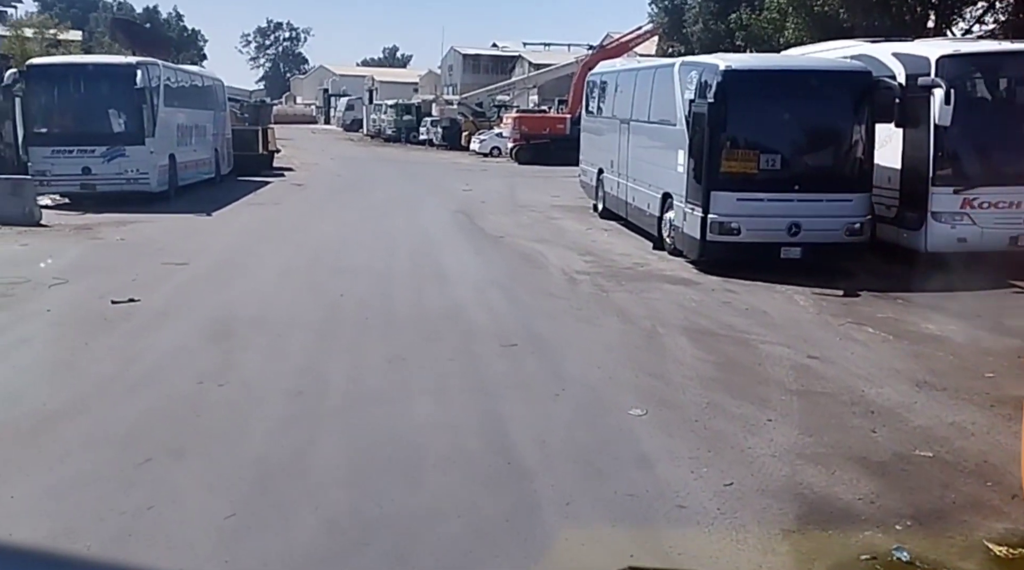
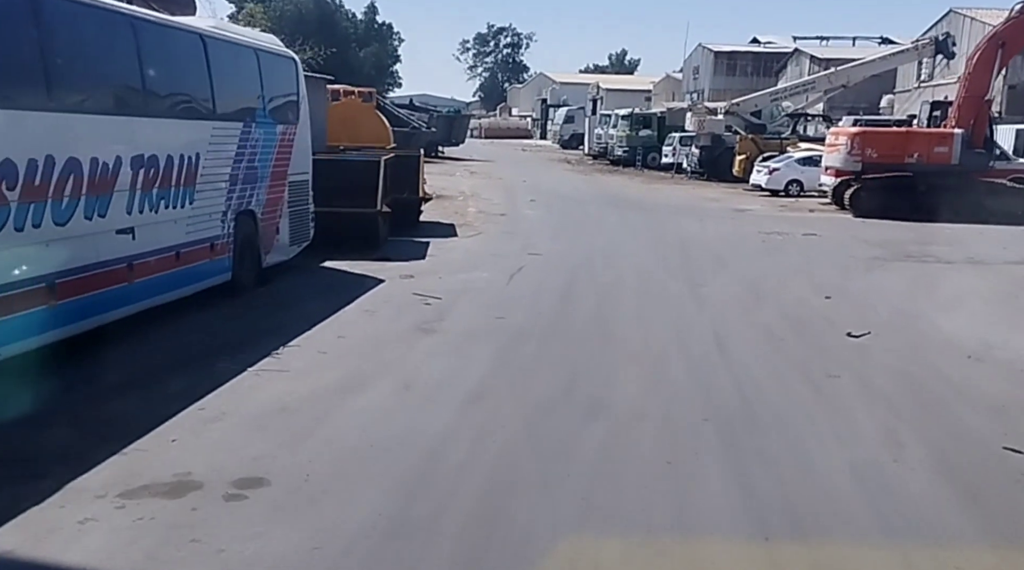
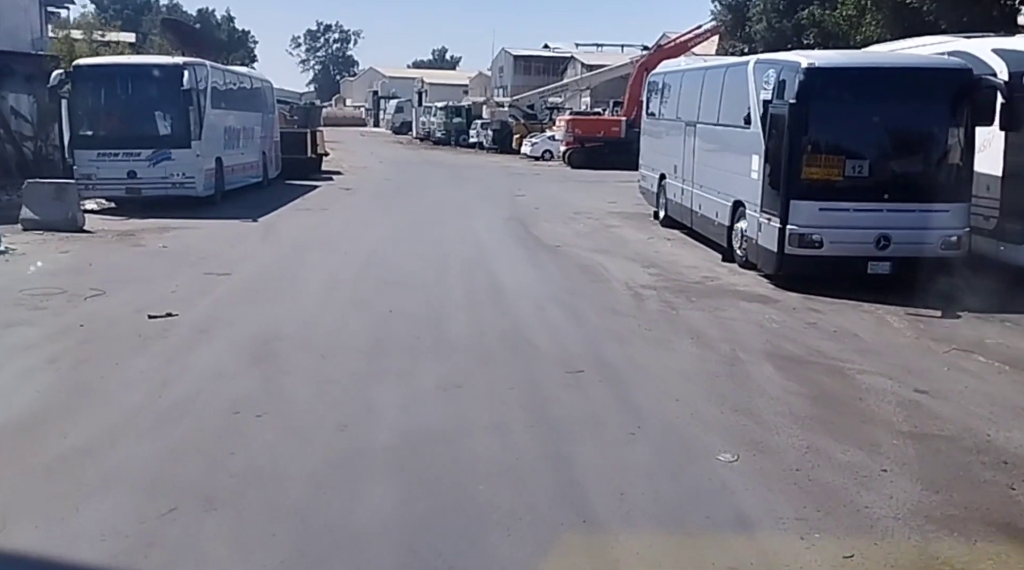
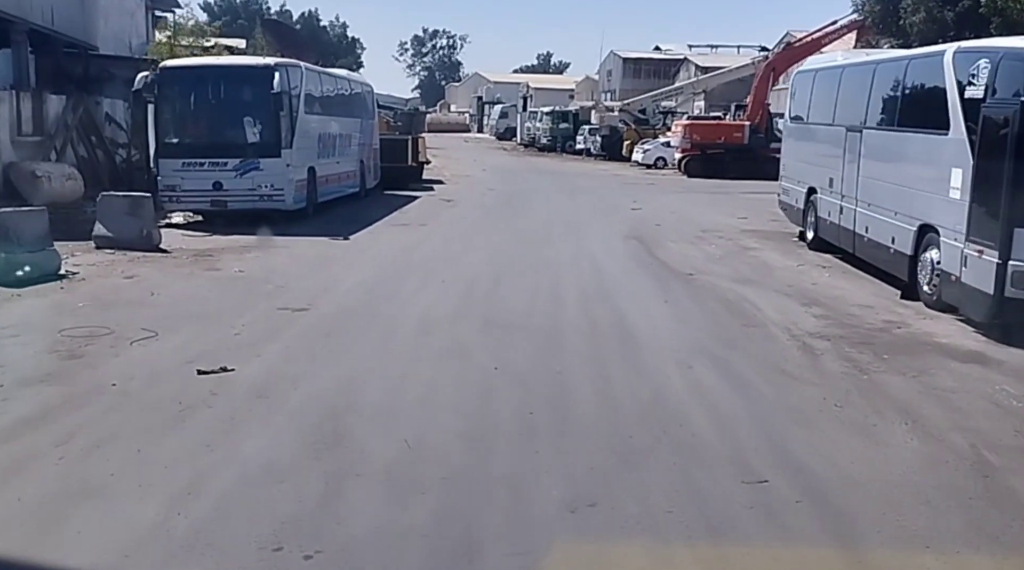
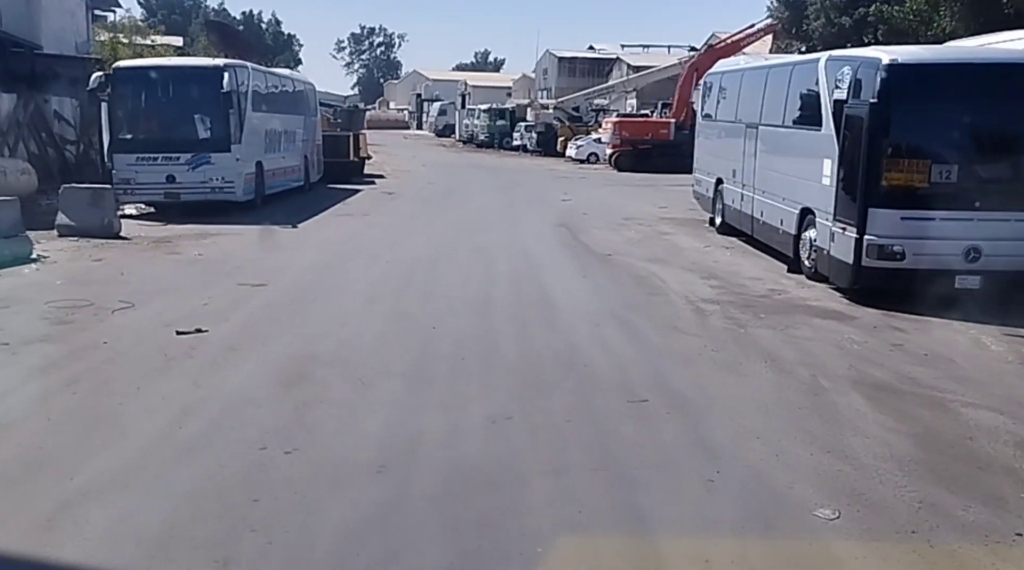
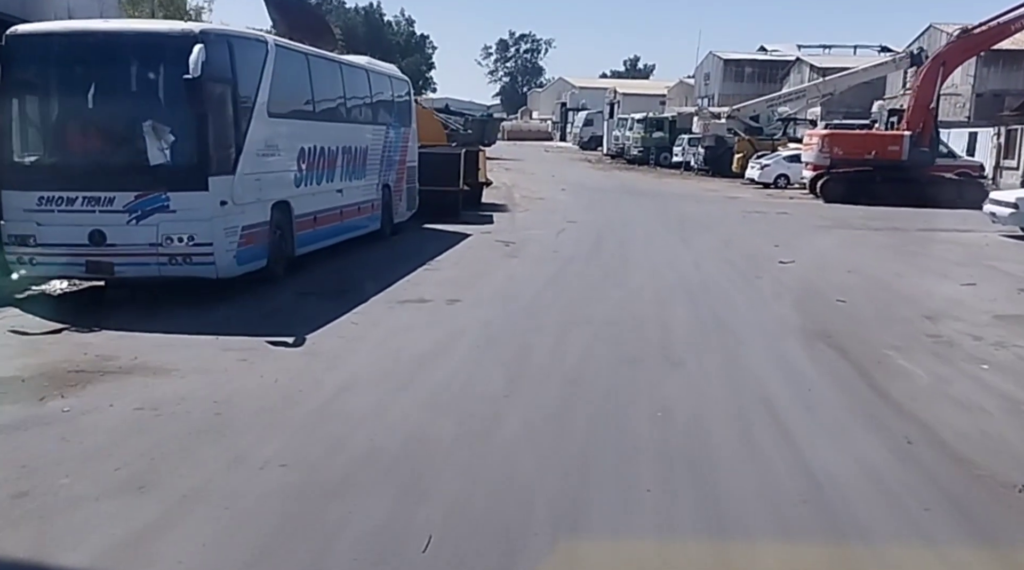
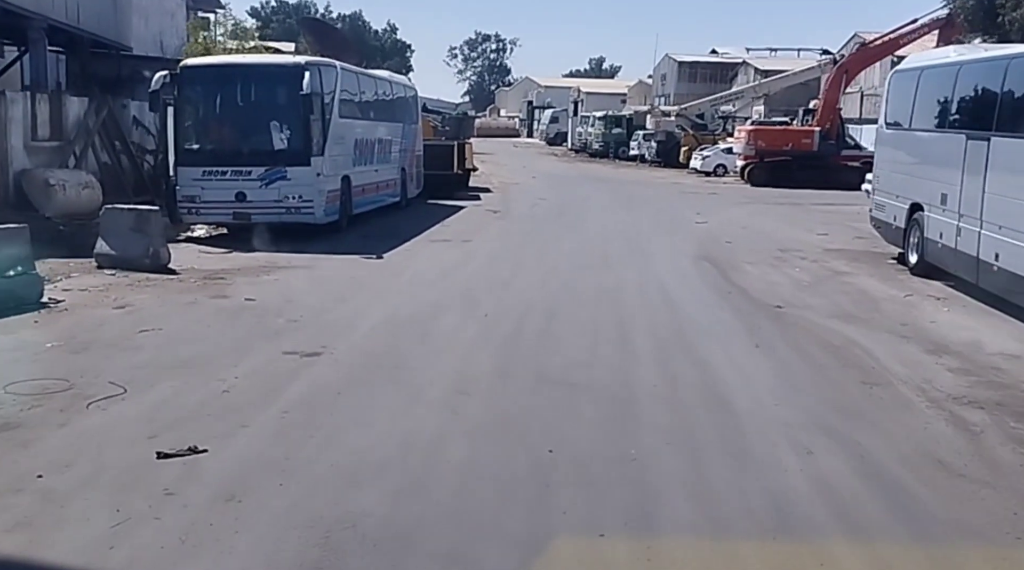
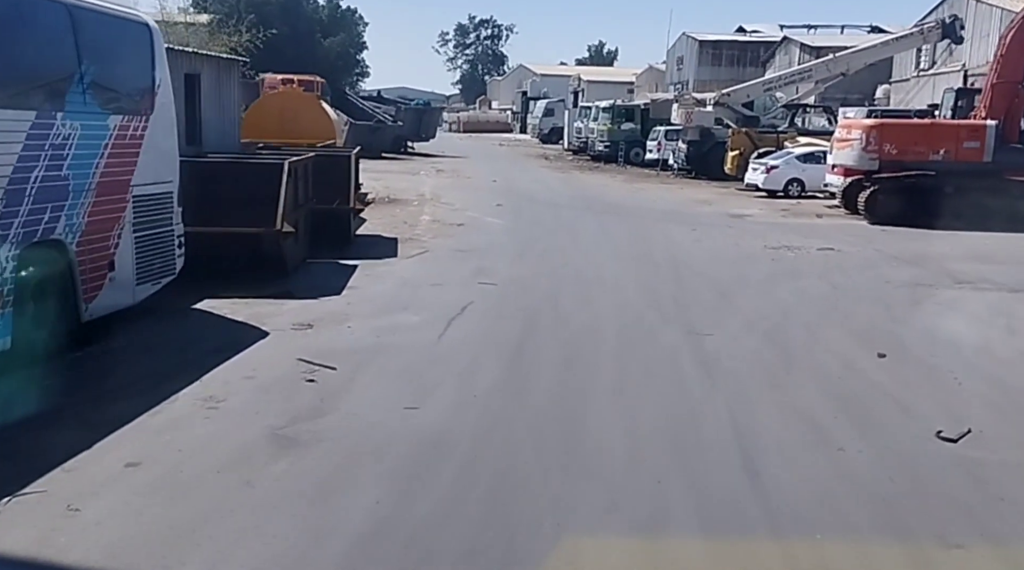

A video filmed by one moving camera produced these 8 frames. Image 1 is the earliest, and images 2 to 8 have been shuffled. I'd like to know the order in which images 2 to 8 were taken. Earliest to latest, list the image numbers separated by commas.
3, 5, 4, 7, 6, 2, 8
